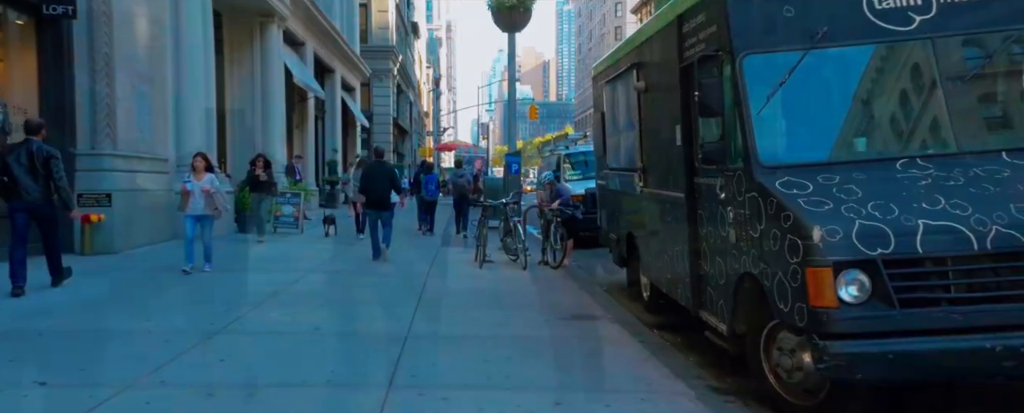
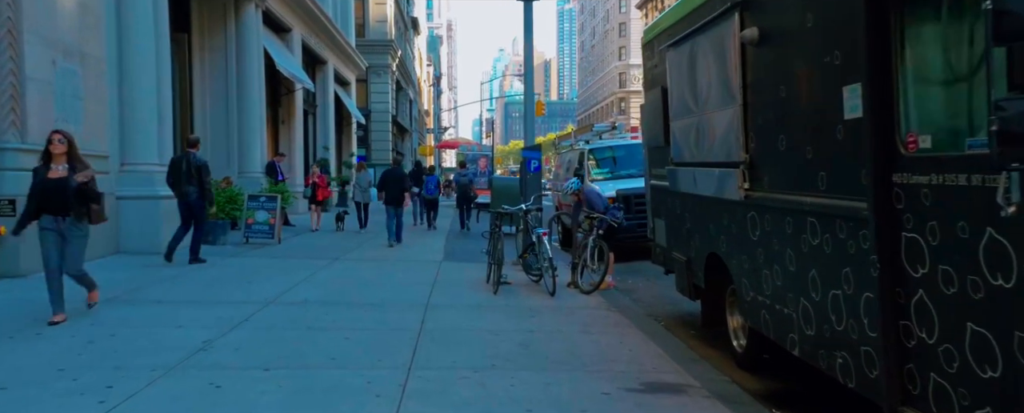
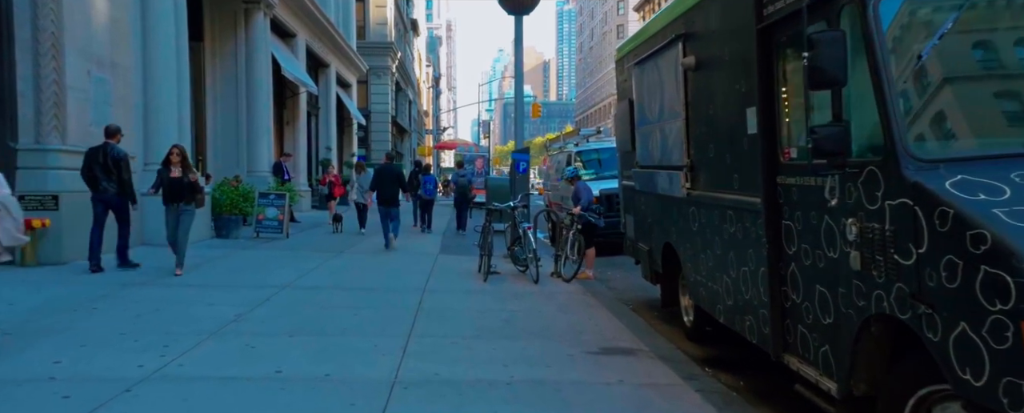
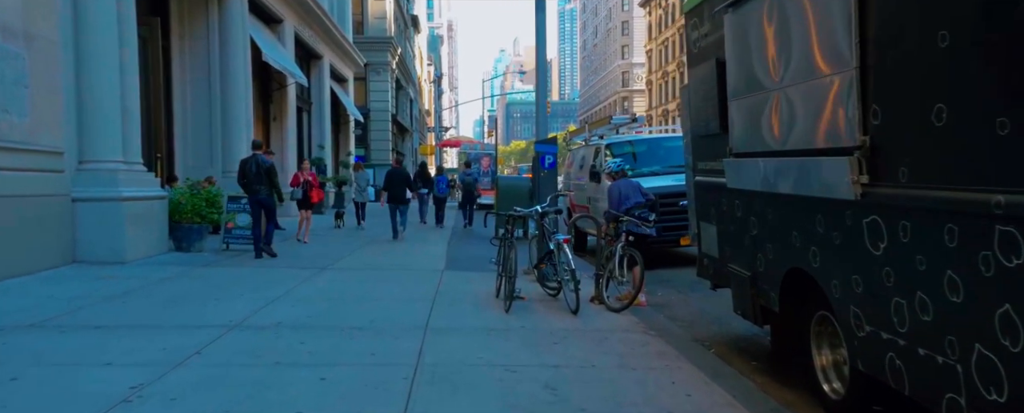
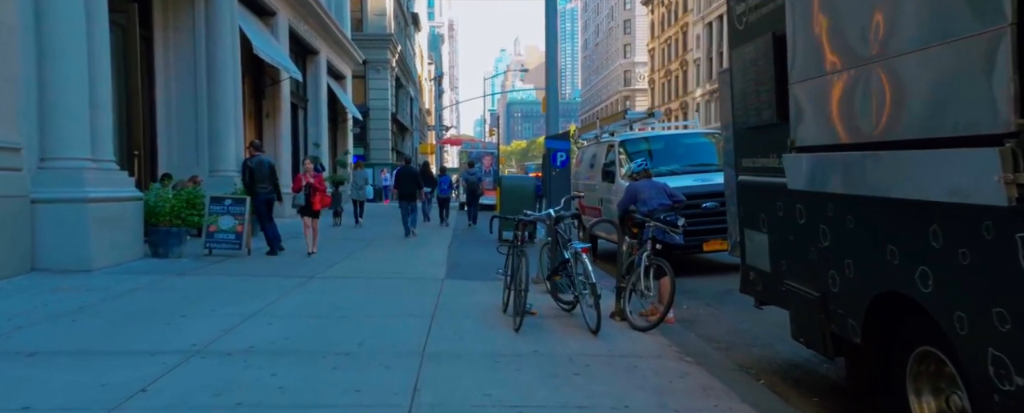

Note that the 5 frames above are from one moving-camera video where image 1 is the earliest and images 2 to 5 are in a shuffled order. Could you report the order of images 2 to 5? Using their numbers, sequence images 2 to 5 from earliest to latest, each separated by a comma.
3, 2, 4, 5
